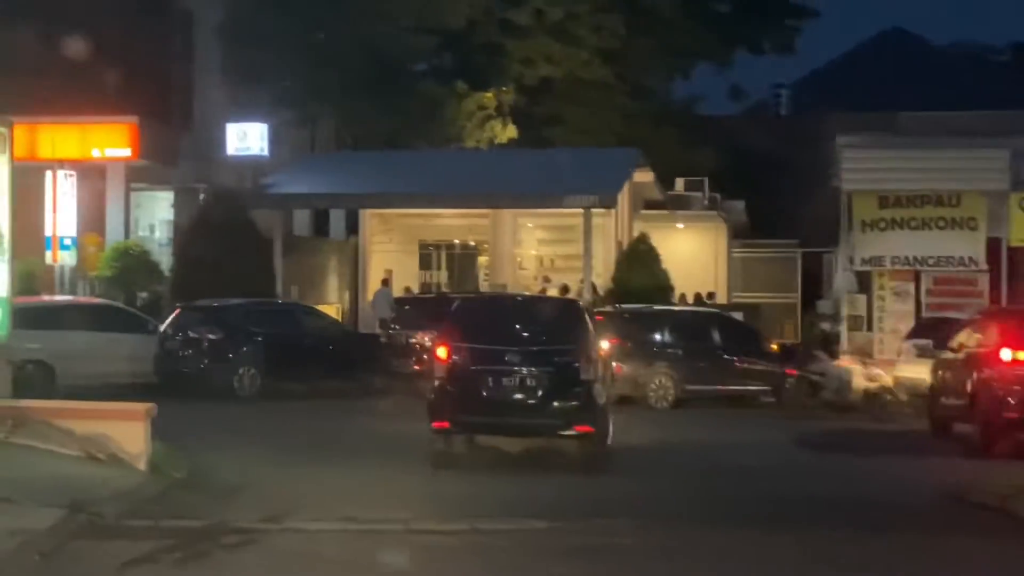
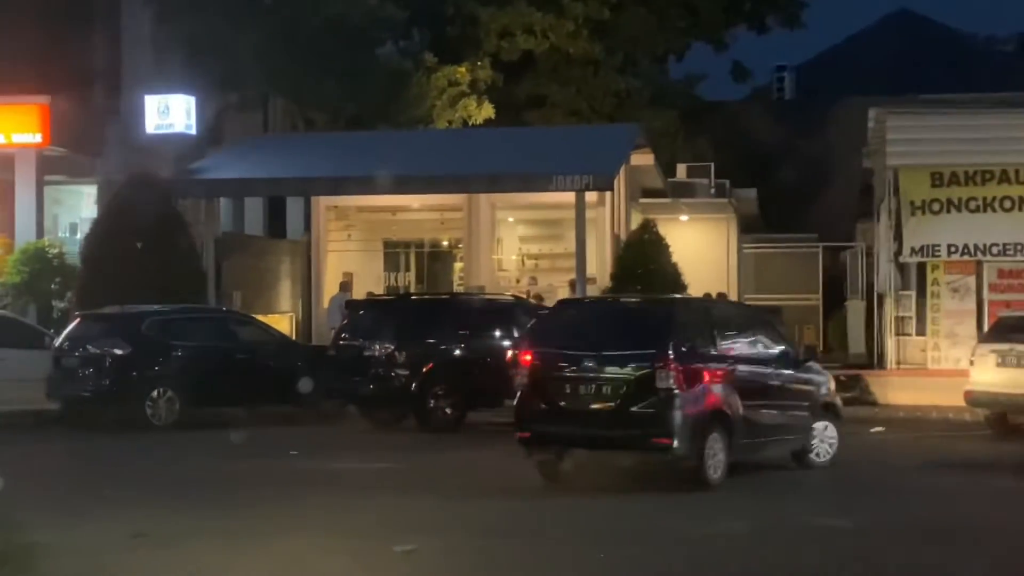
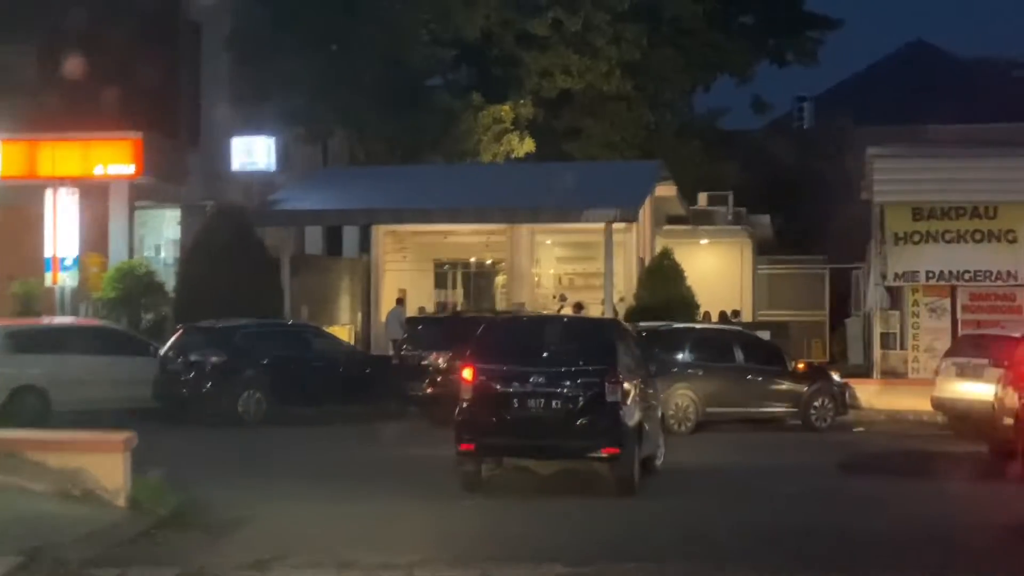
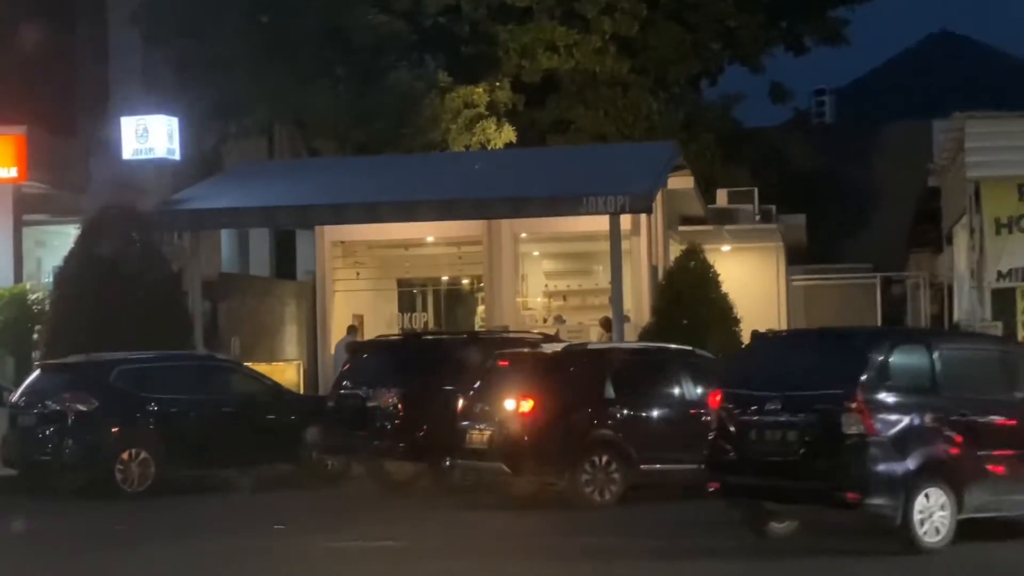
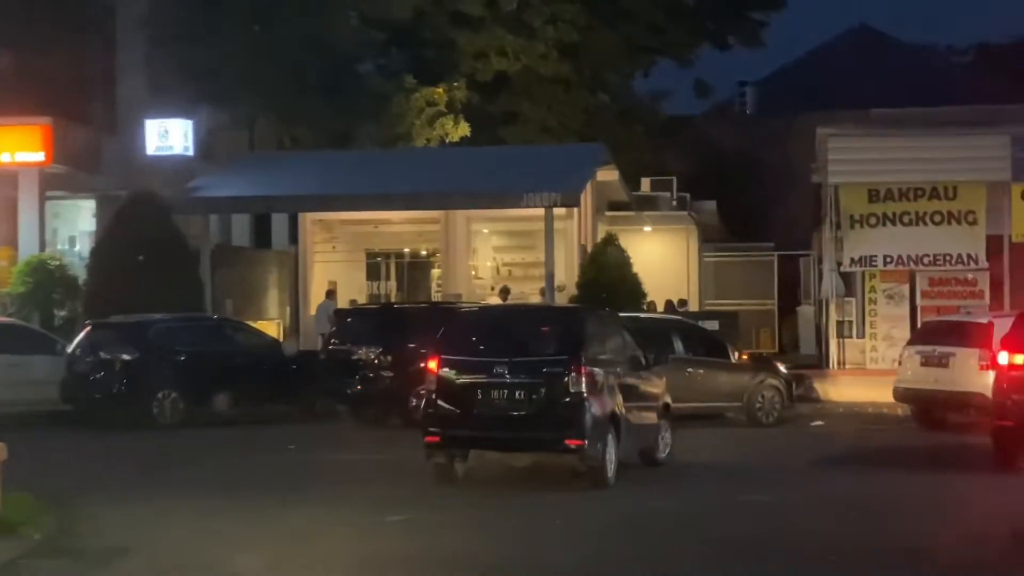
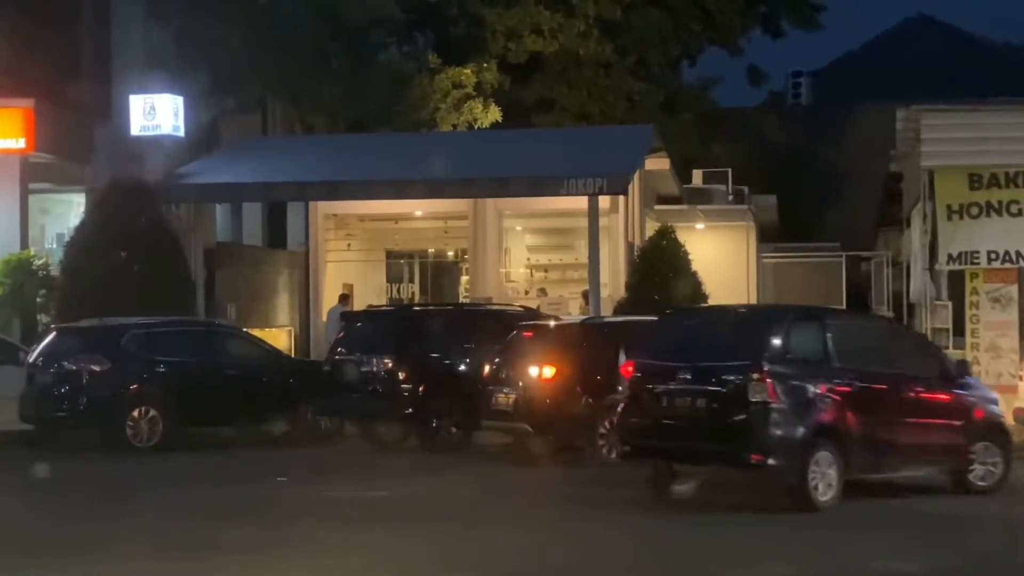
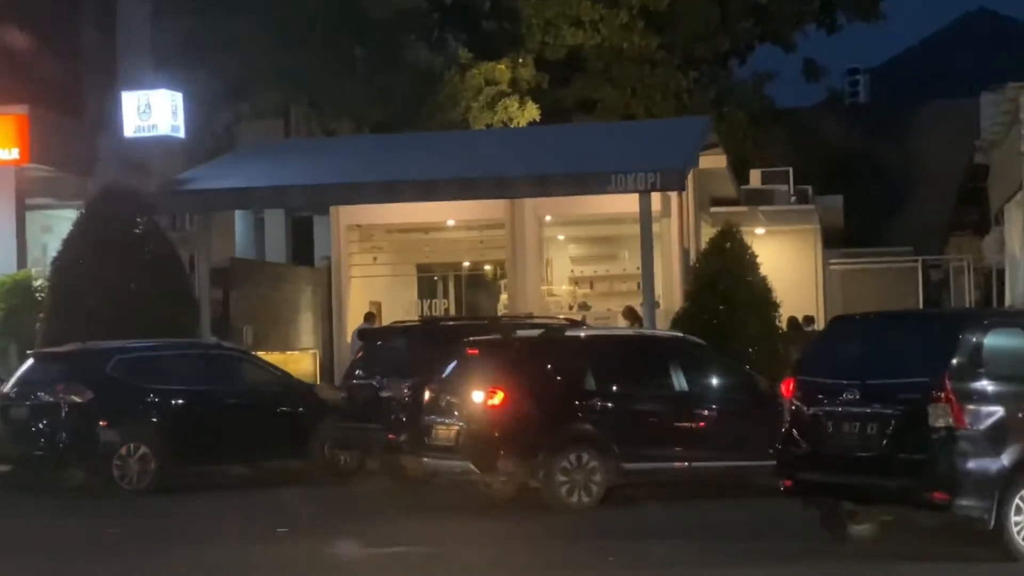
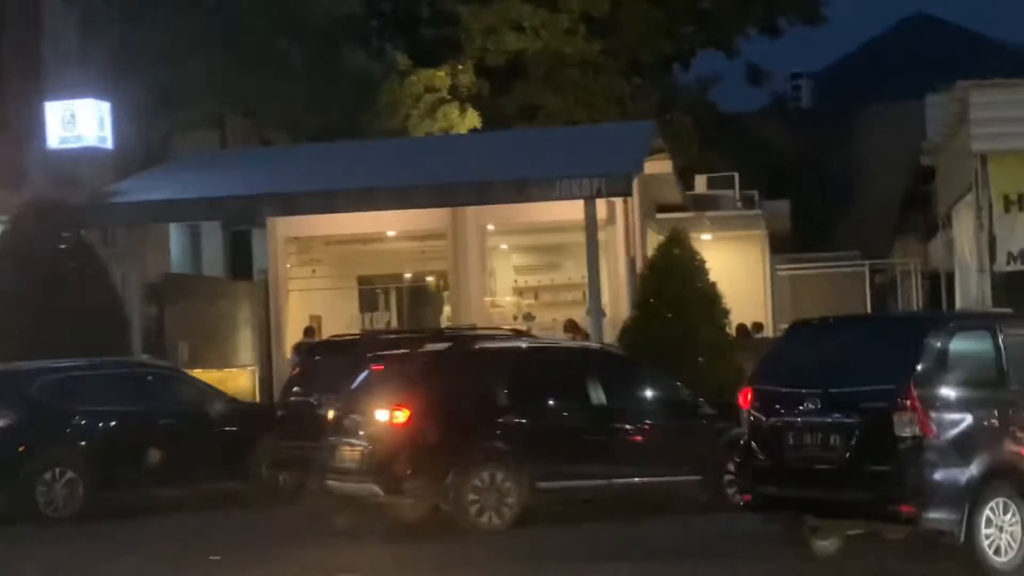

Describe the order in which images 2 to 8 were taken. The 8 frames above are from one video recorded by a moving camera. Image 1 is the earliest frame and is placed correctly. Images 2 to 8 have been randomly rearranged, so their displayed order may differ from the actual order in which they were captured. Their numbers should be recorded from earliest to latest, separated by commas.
3, 5, 2, 6, 4, 7, 8
